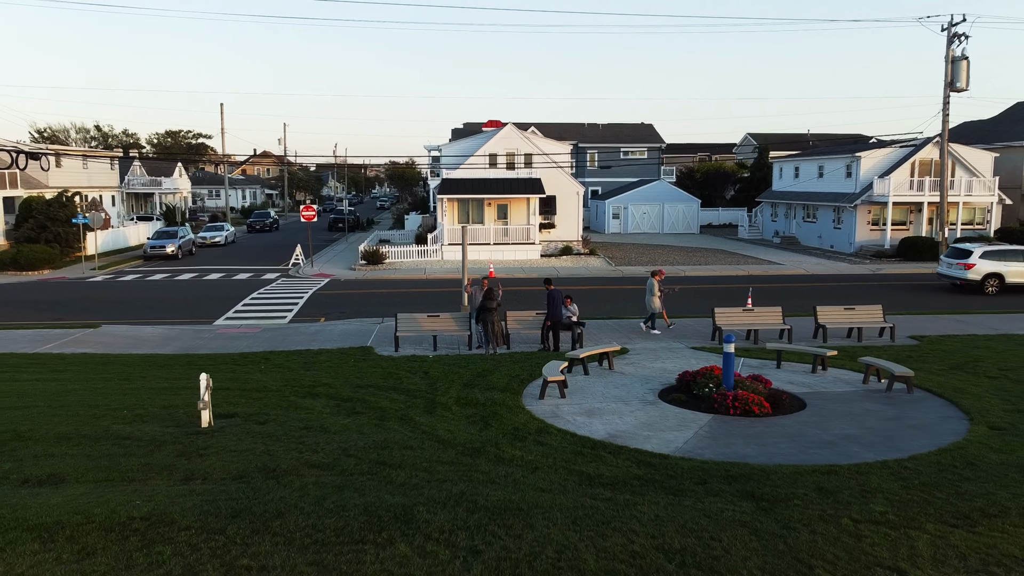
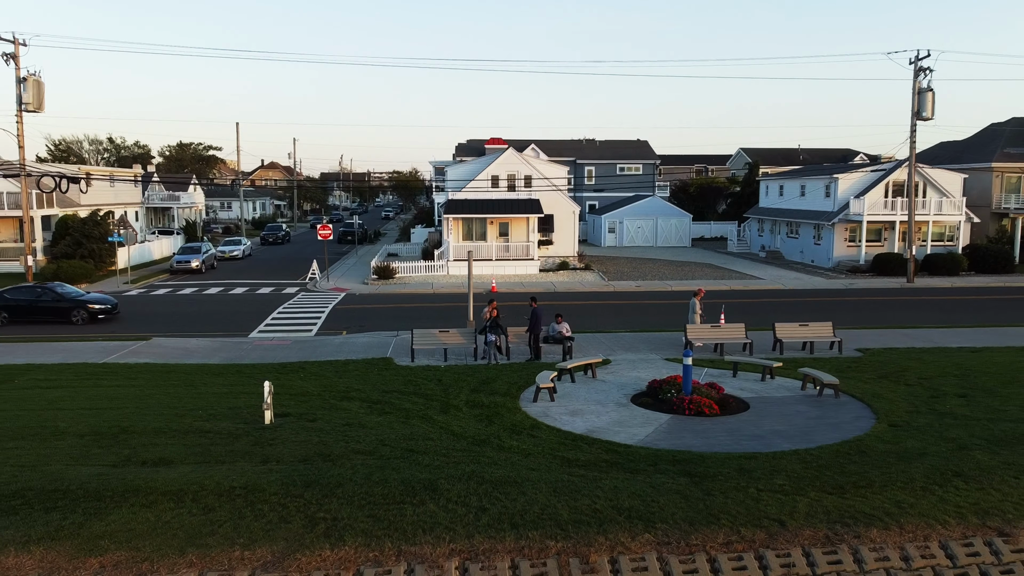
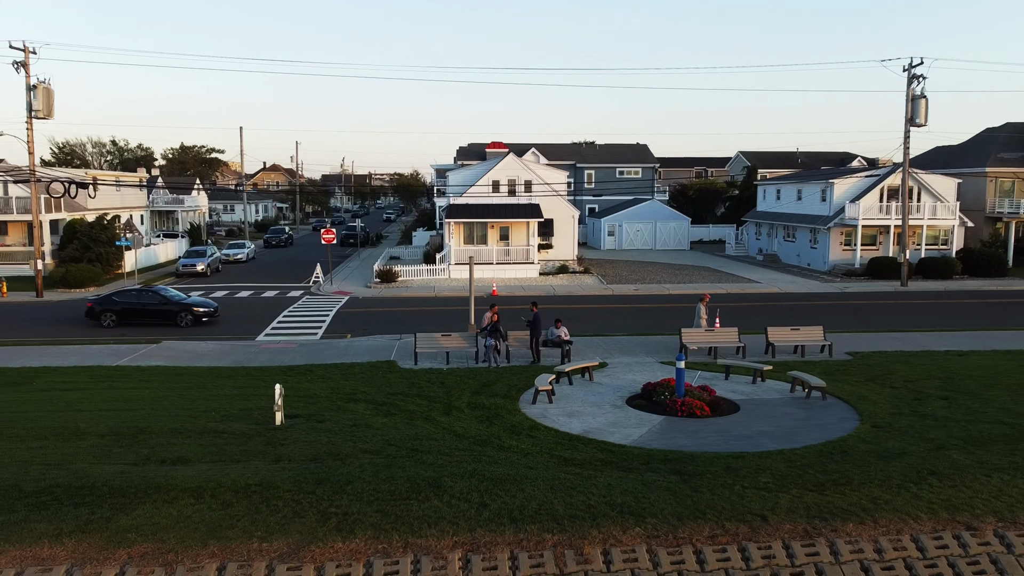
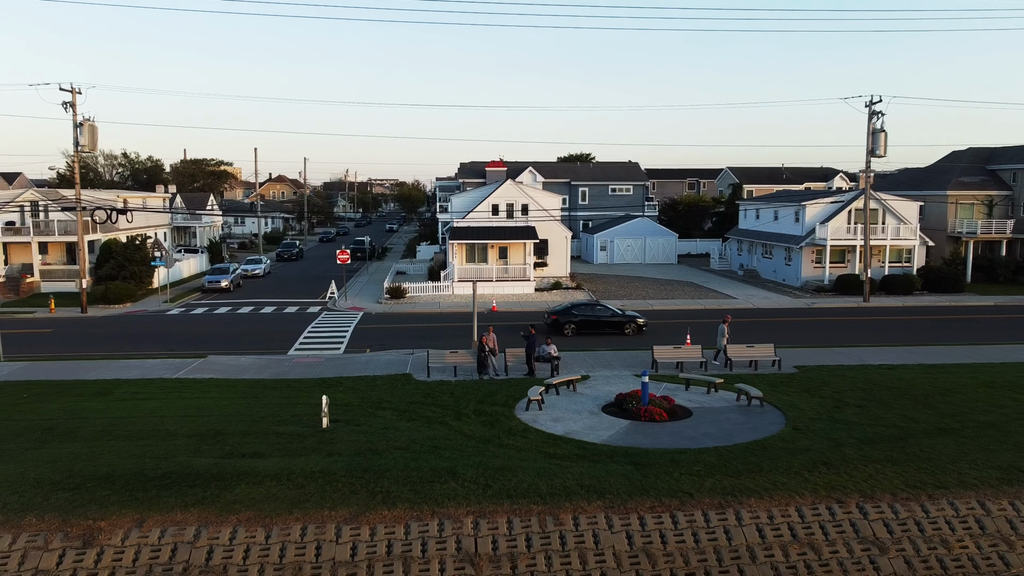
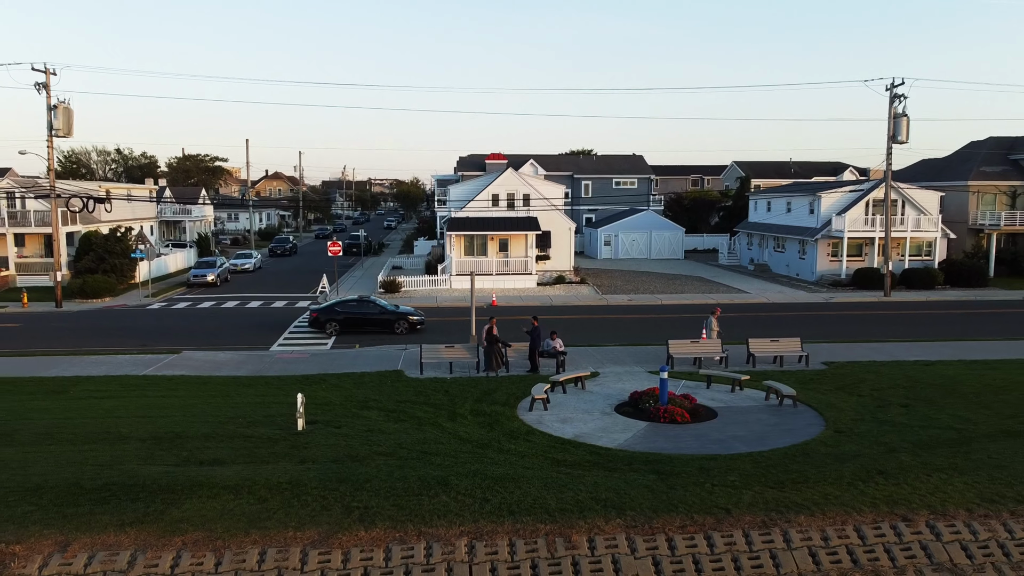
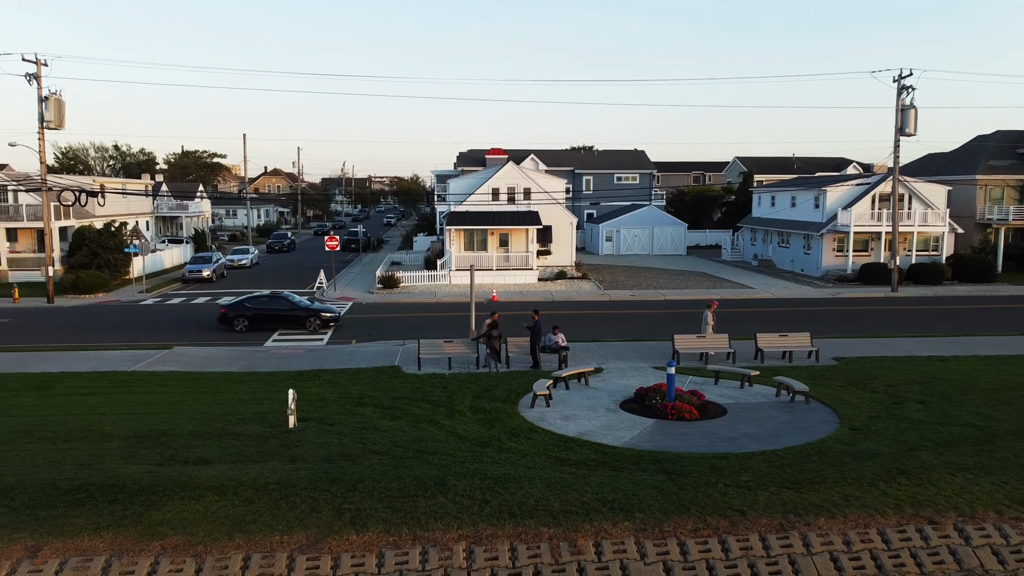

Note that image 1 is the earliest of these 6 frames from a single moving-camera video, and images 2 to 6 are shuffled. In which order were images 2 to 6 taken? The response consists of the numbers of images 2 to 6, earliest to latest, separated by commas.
2, 3, 6, 5, 4
